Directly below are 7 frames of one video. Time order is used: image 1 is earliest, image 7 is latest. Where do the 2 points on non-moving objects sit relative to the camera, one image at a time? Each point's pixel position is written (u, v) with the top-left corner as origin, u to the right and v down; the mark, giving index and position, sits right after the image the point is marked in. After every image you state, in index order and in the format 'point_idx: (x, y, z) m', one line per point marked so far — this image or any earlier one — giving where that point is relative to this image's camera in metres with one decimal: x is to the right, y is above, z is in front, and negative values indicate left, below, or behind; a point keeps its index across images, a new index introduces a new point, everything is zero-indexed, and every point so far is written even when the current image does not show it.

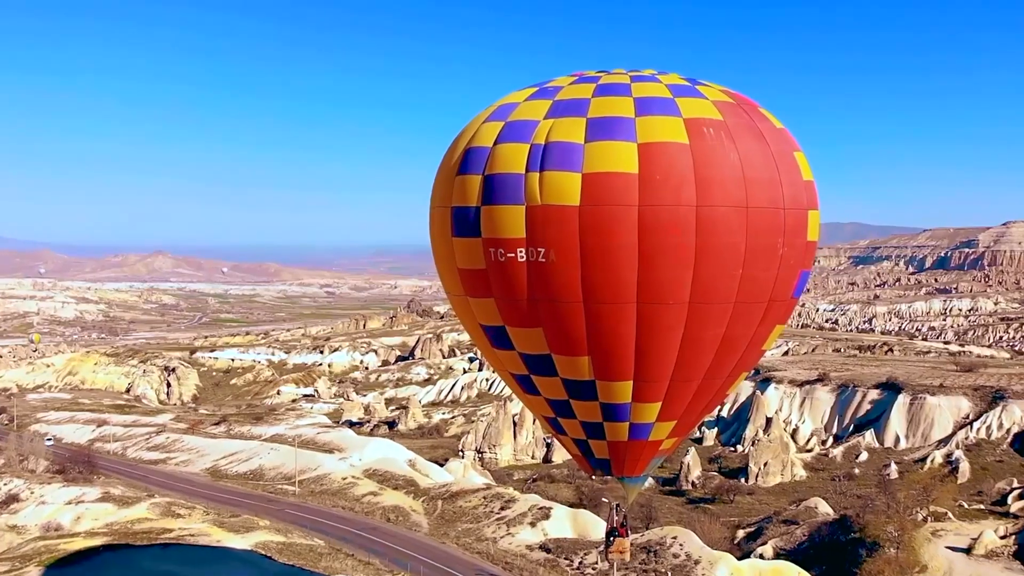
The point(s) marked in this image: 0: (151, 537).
0: (-7.0, -4.8, +15.2) m
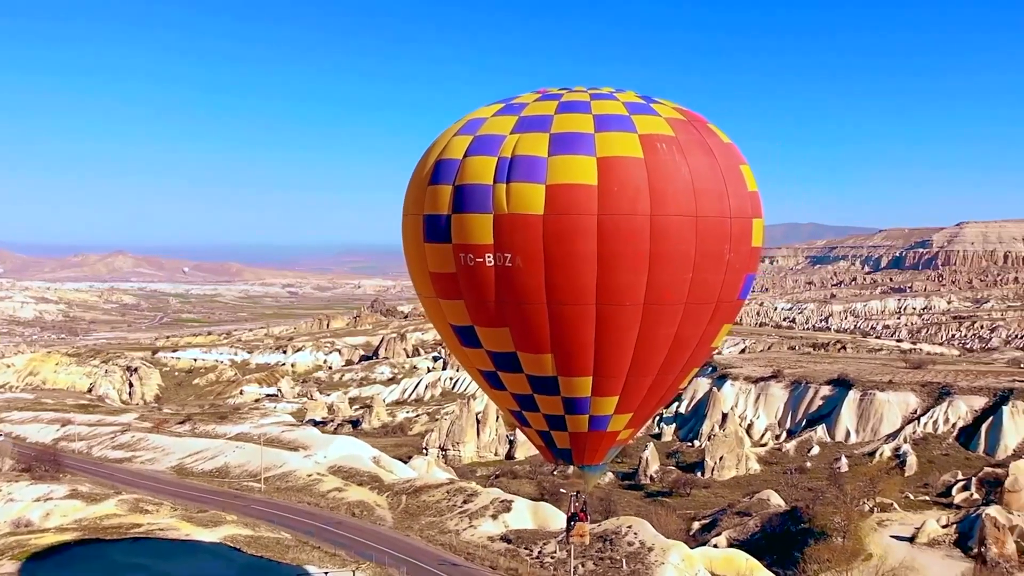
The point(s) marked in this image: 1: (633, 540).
0: (-7.8, -4.8, +15.5) m
1: (+2.9, -6.1, +18.7) m
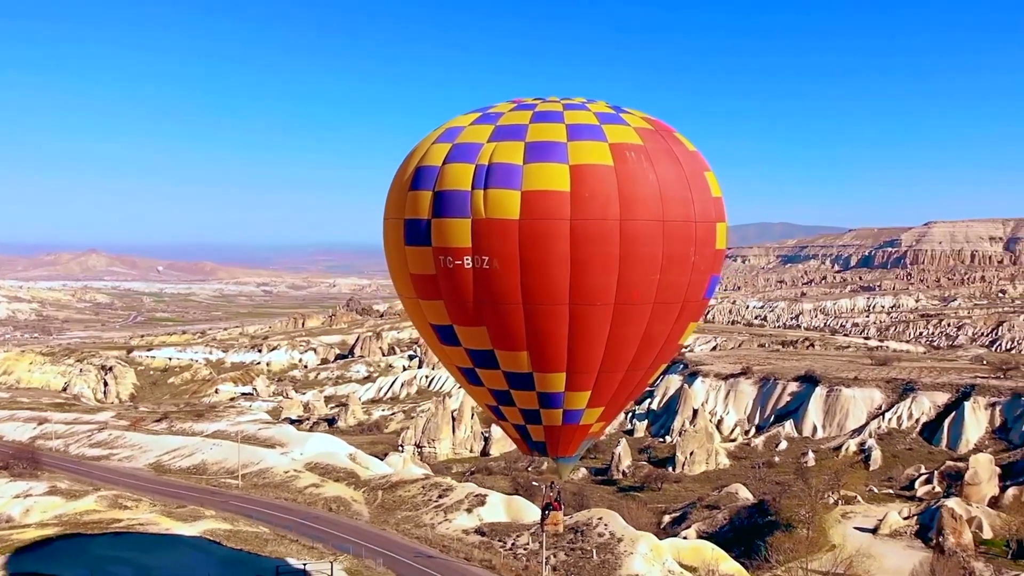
0: (-8.3, -4.8, +15.7) m
1: (+2.3, -6.1, +19.3) m
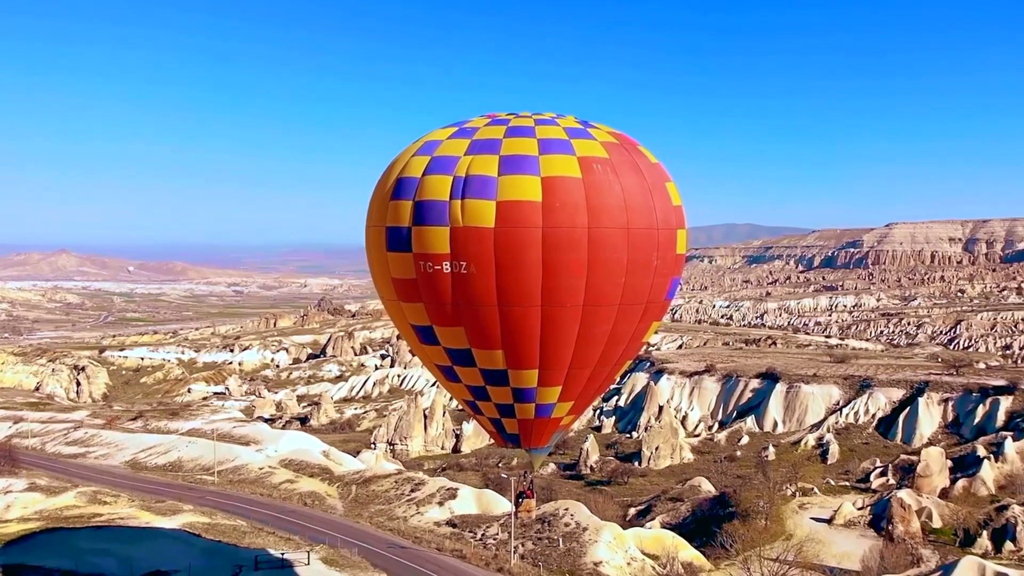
0: (-9.0, -4.8, +16.2) m
1: (+1.5, -6.1, +20.1) m
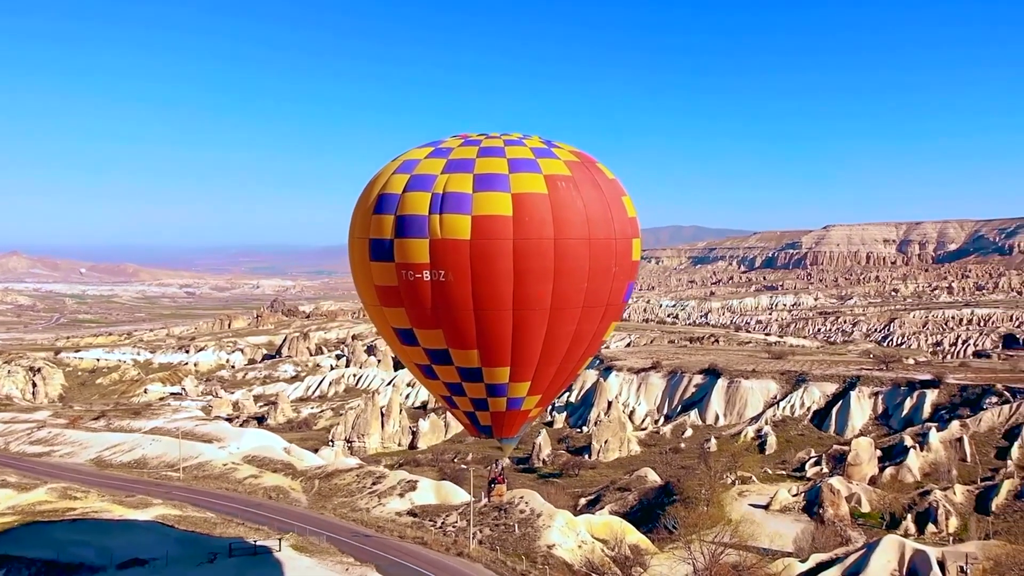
0: (-9.8, -4.9, +16.8) m
1: (+0.3, -6.1, +21.4) m
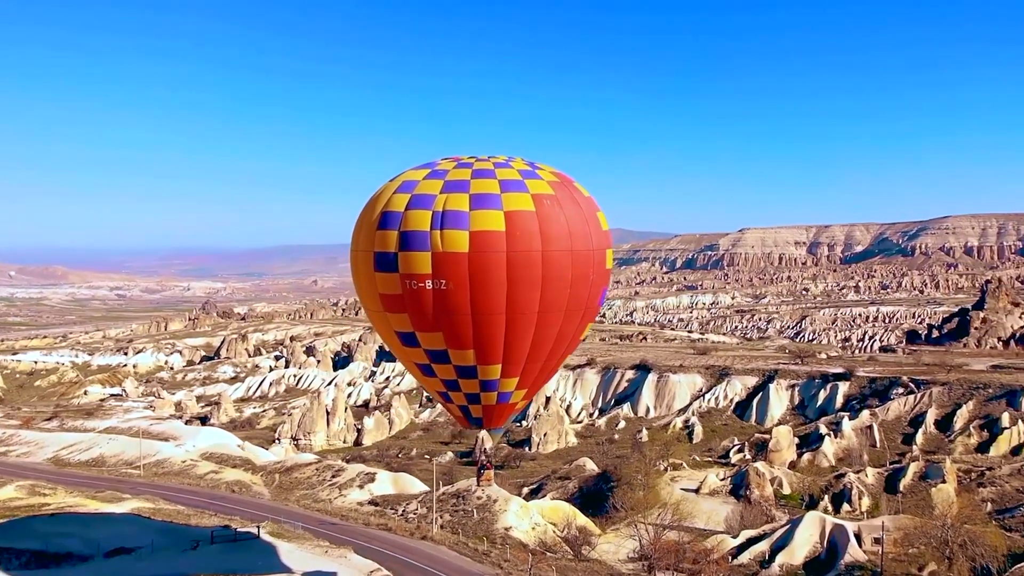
0: (-10.6, -4.9, +17.1) m
1: (-0.9, -6.1, +22.7) m
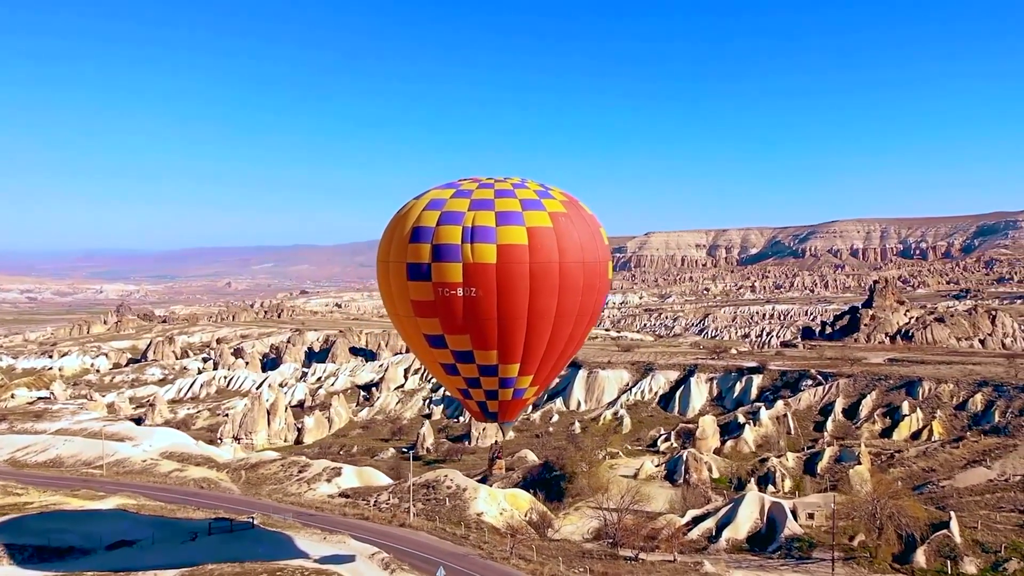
0: (-10.8, -4.8, +16.8) m
1: (-1.9, -6.0, +23.6) m
